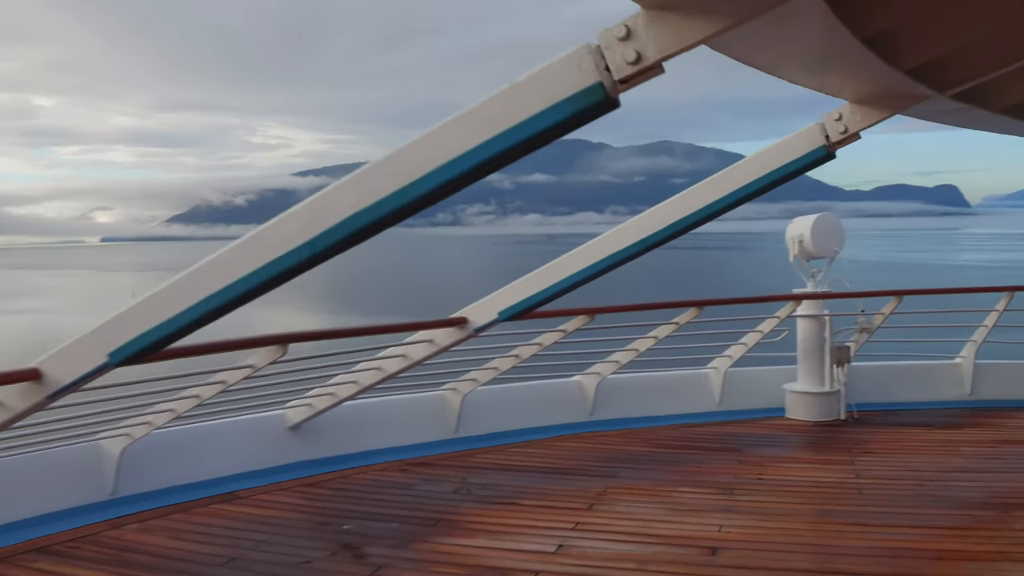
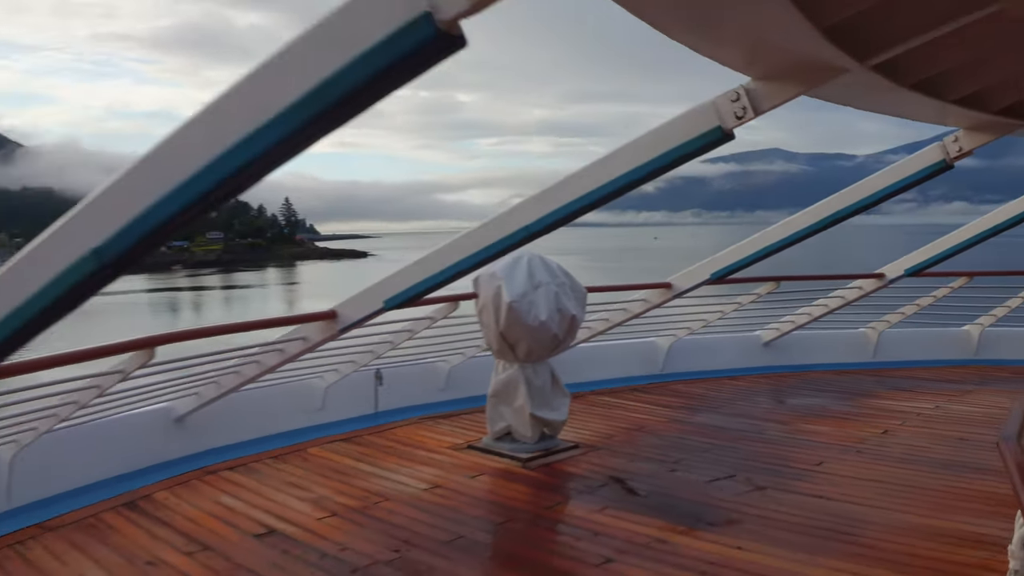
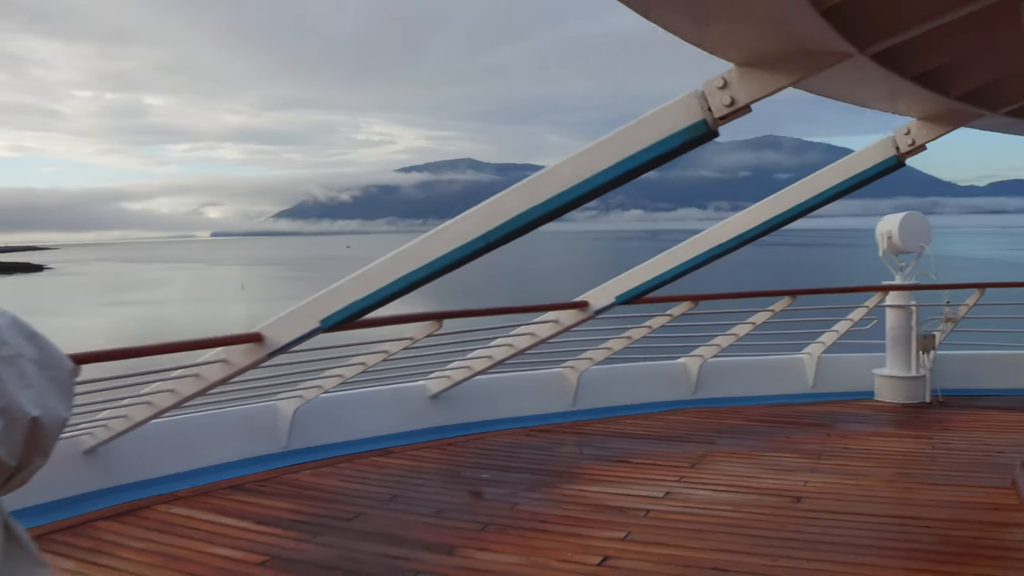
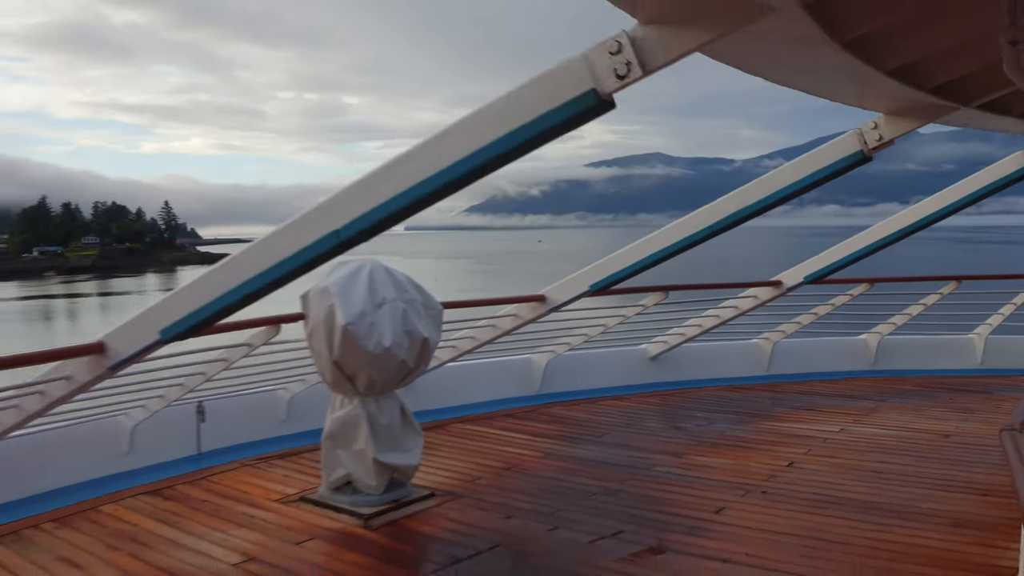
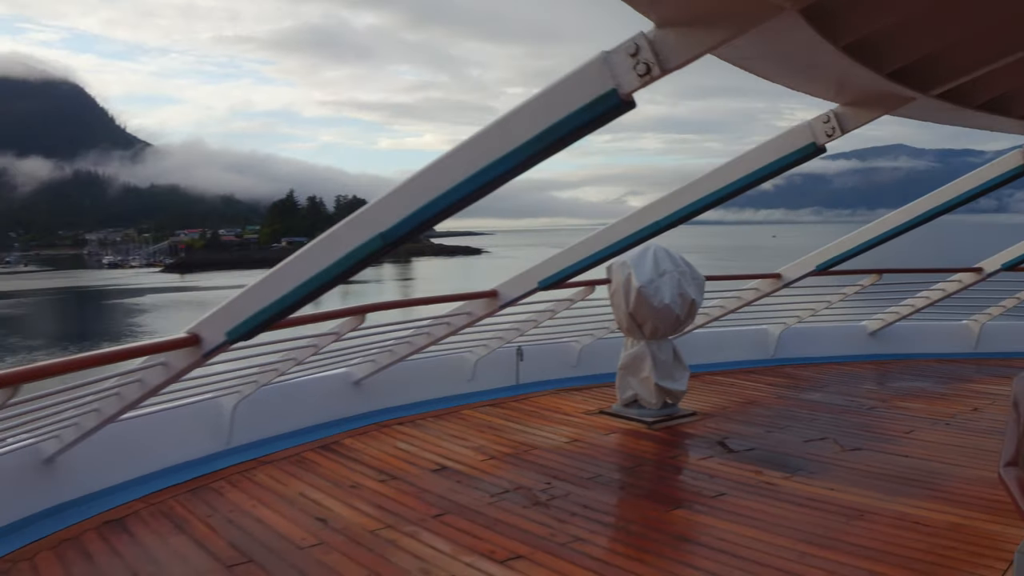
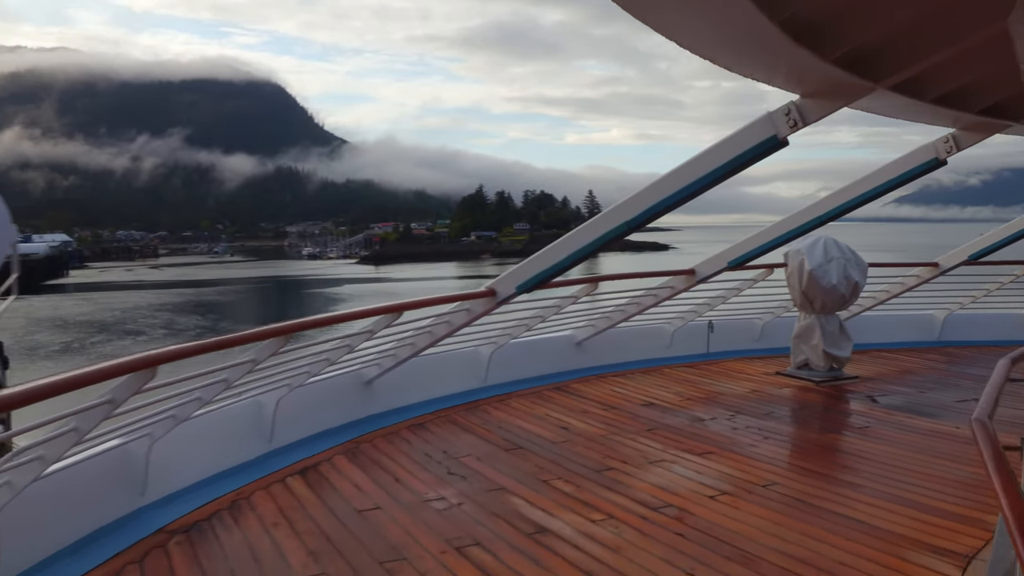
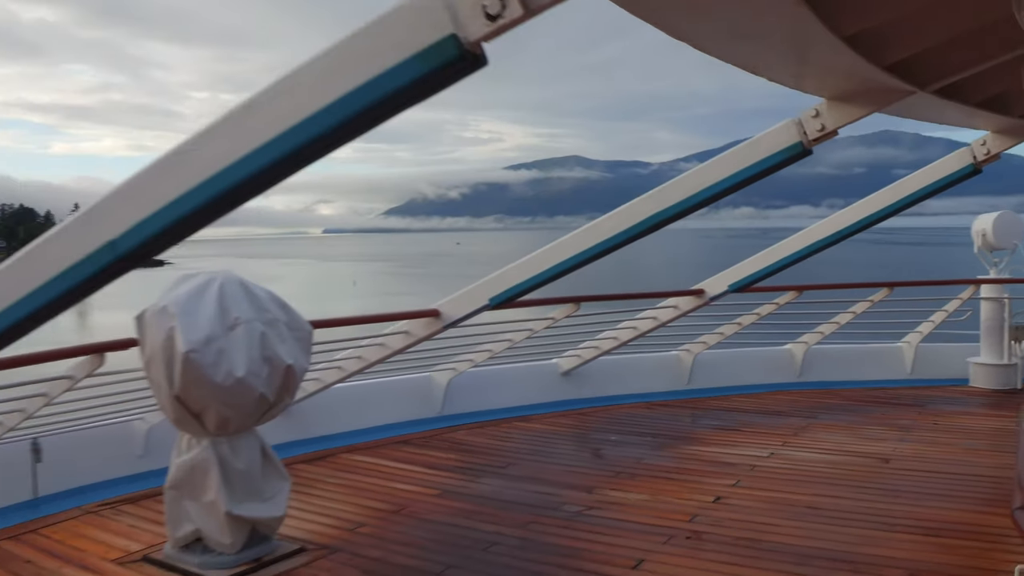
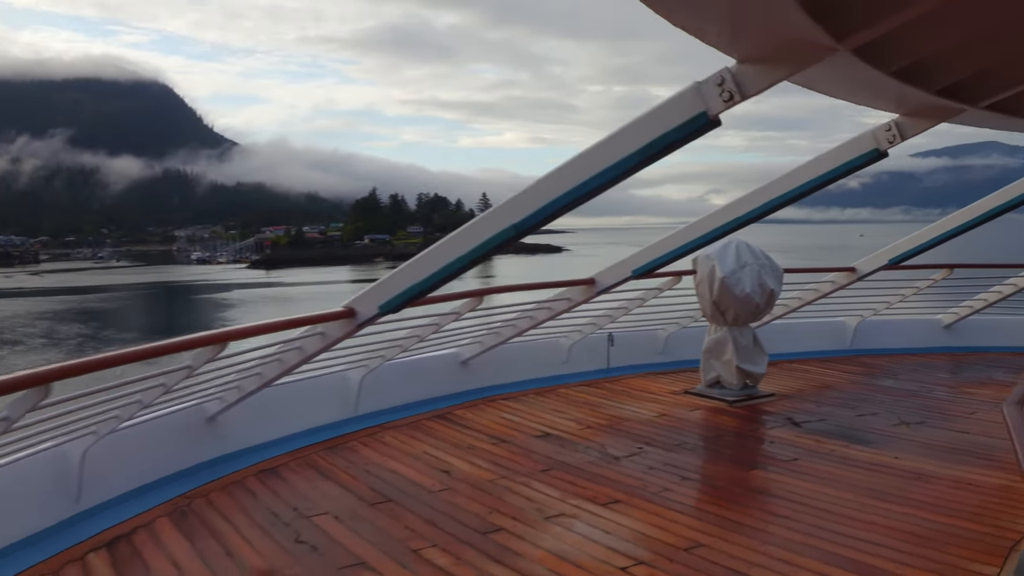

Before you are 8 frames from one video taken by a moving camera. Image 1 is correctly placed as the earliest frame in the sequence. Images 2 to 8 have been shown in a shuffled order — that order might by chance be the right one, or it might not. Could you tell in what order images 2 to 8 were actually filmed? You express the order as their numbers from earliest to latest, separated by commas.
3, 7, 4, 2, 5, 8, 6
